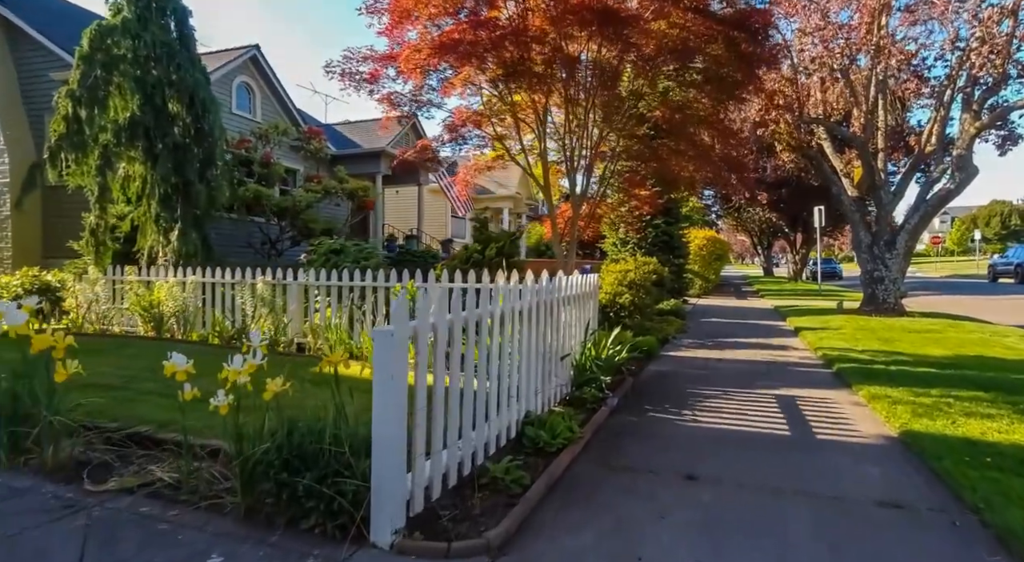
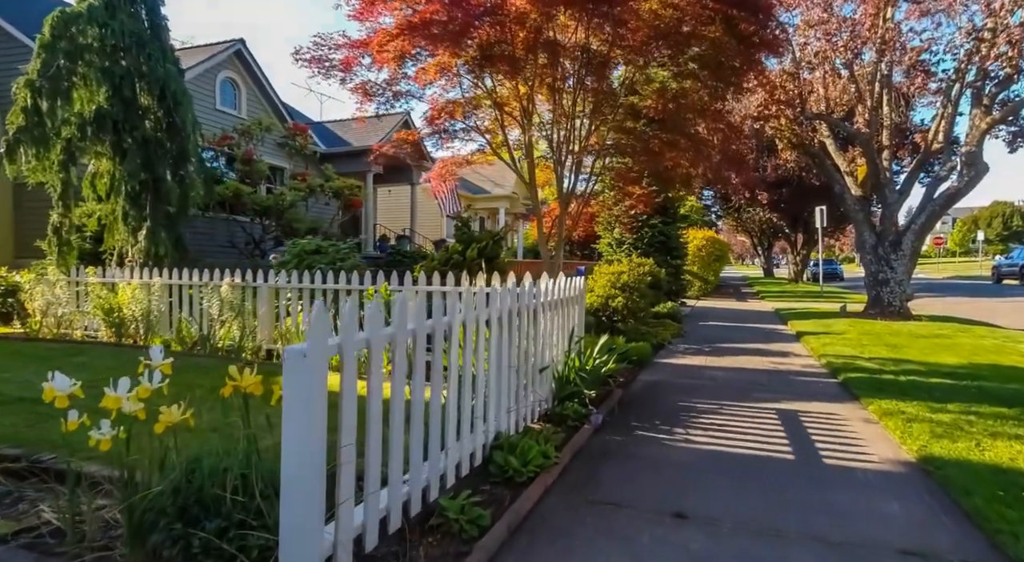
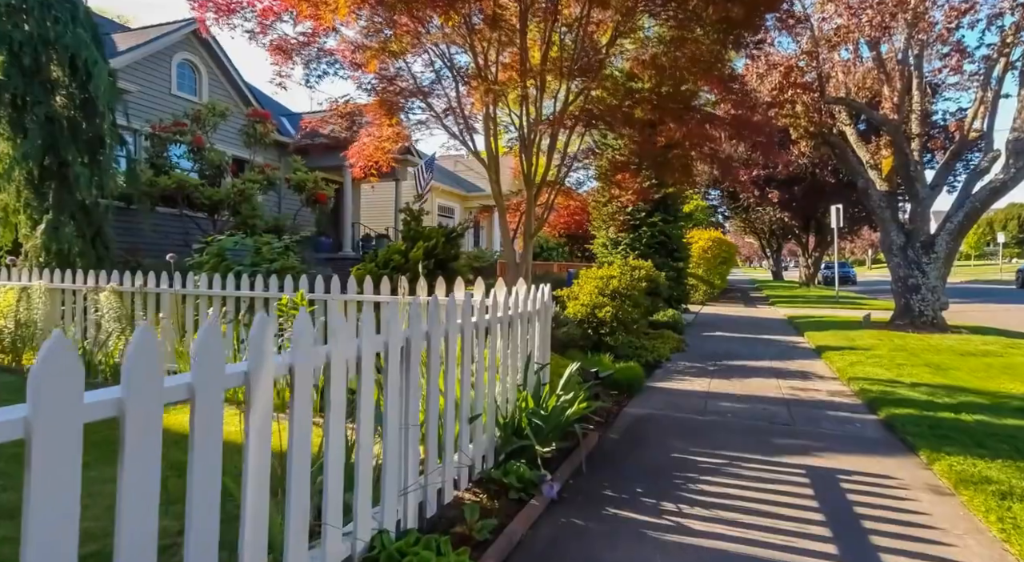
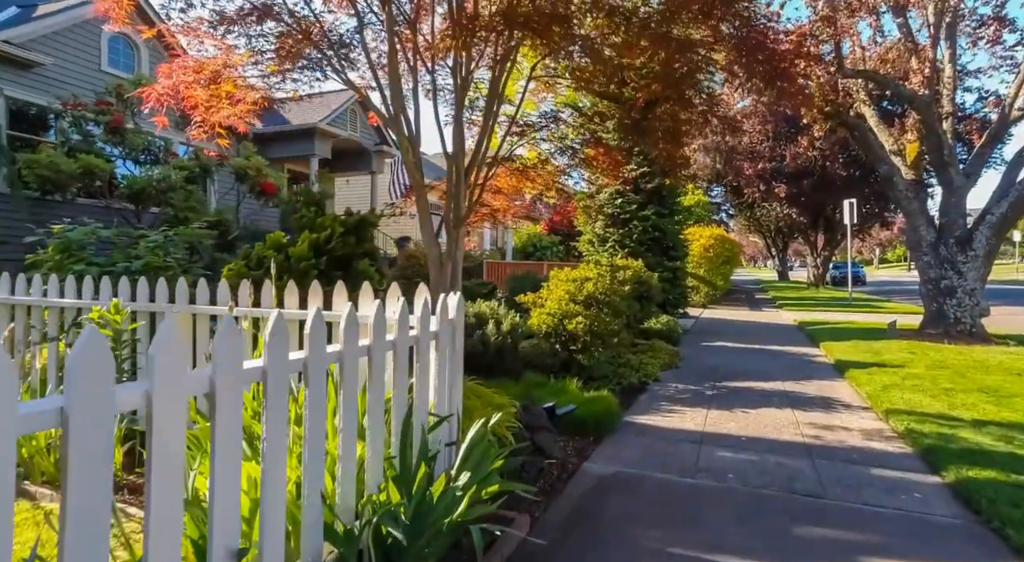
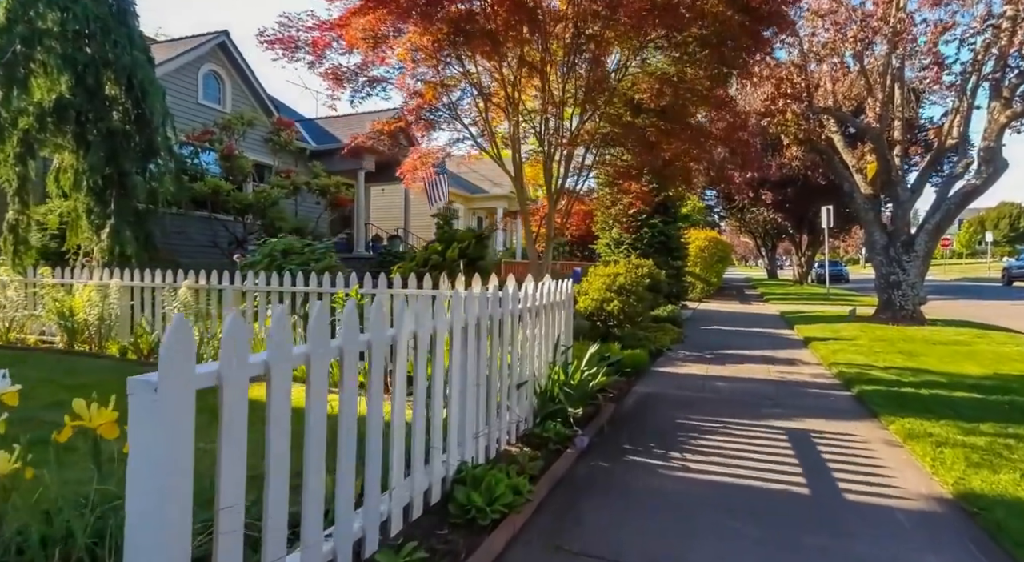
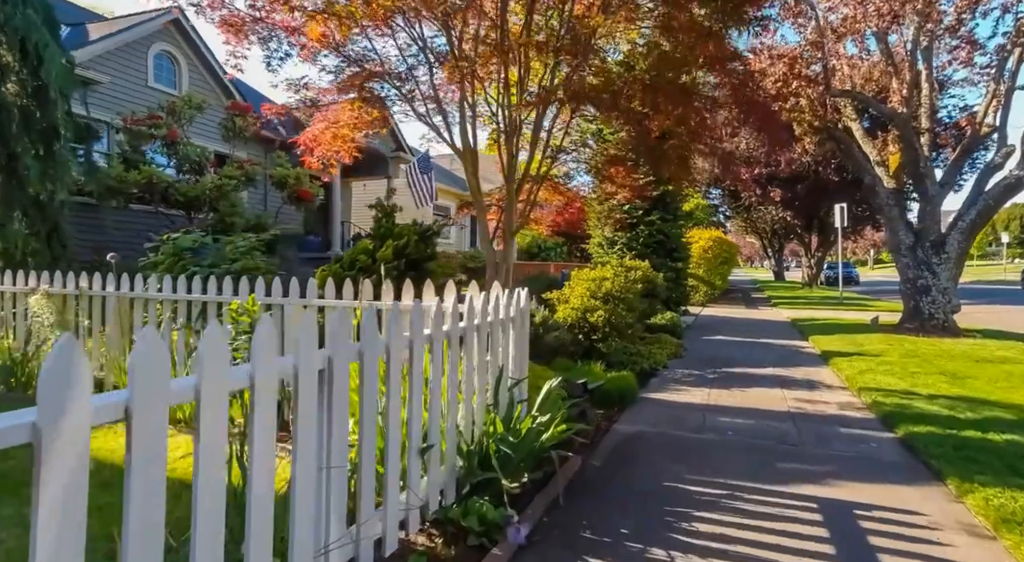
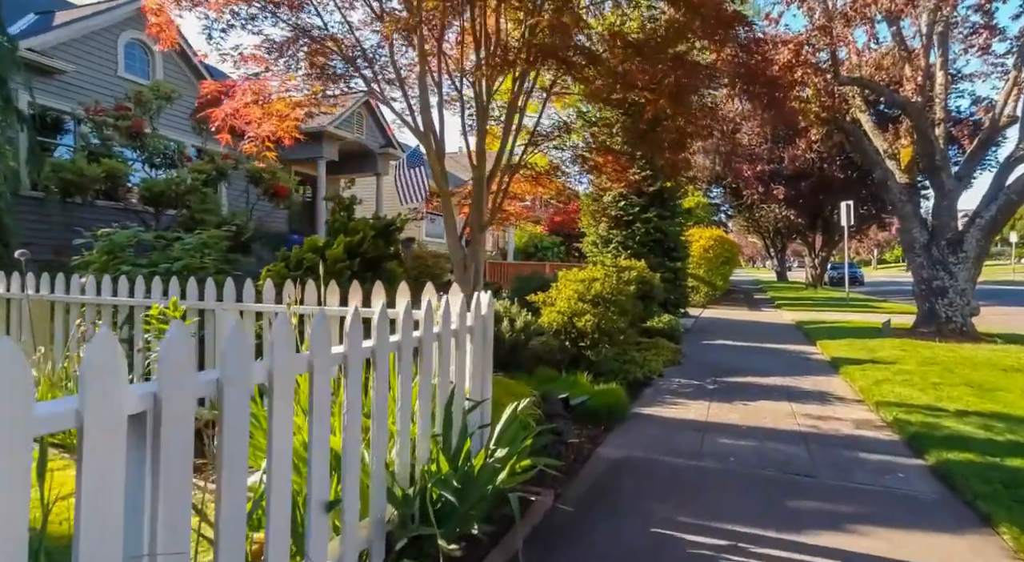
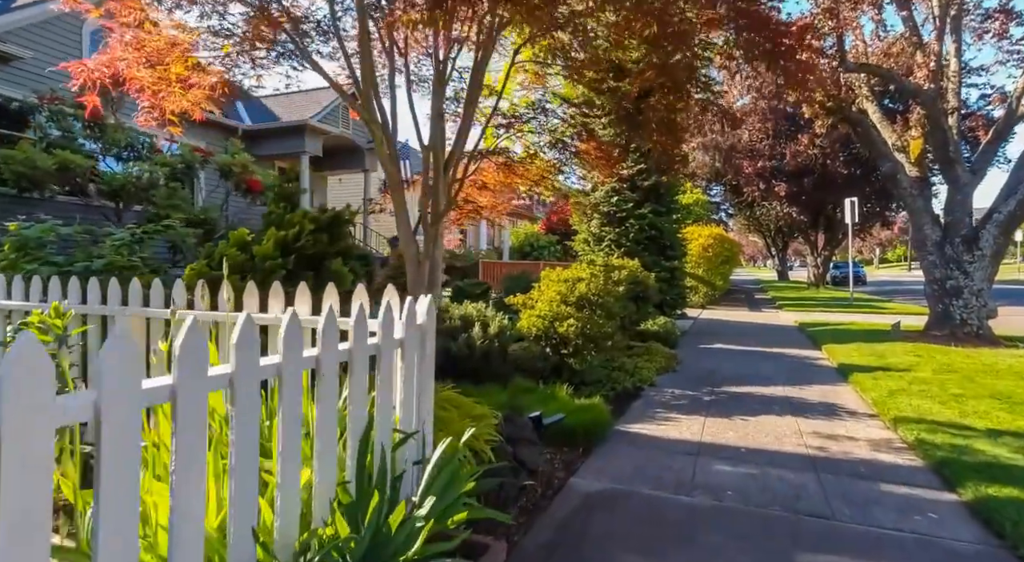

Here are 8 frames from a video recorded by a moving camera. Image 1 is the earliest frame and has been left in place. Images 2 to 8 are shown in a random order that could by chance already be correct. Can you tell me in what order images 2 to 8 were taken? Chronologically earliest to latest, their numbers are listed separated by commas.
2, 5, 3, 6, 7, 4, 8
